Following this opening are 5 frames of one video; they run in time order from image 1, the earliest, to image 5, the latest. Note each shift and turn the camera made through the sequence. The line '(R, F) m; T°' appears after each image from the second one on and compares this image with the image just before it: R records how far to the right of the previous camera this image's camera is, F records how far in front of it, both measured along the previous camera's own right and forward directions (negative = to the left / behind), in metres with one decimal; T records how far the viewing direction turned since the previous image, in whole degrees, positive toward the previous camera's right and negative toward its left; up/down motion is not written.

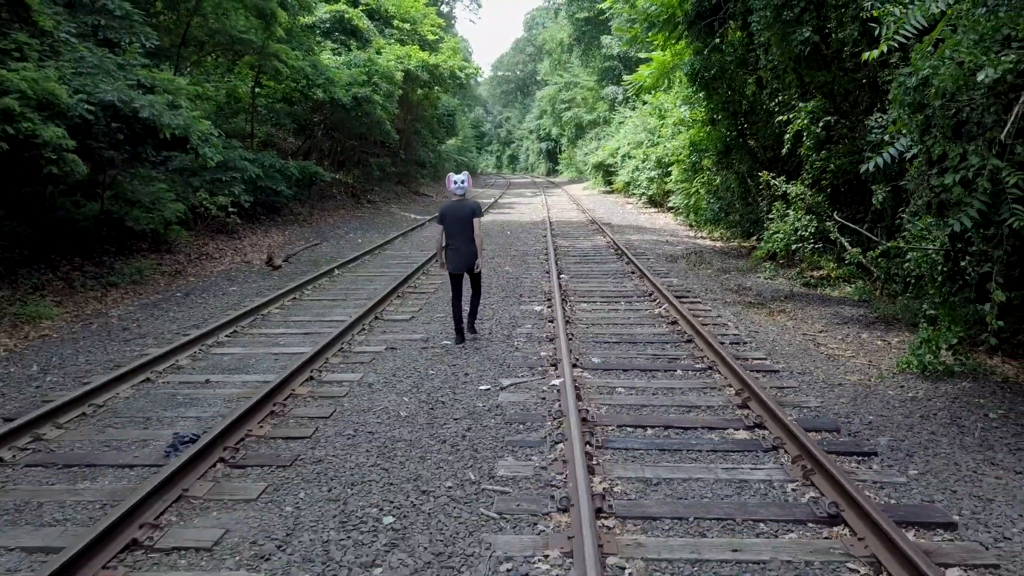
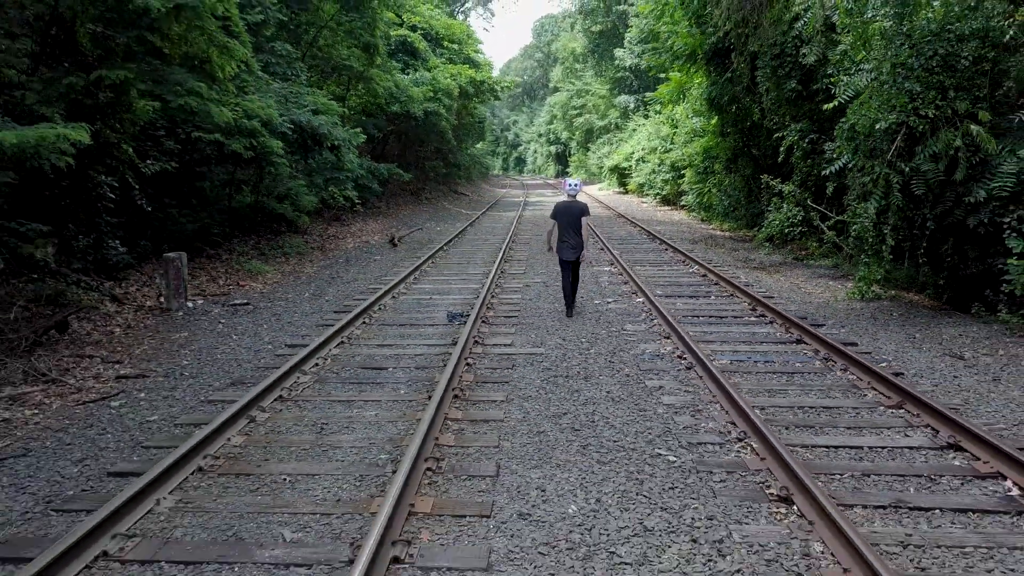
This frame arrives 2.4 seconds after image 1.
(-1.4, -3.5) m; 0°
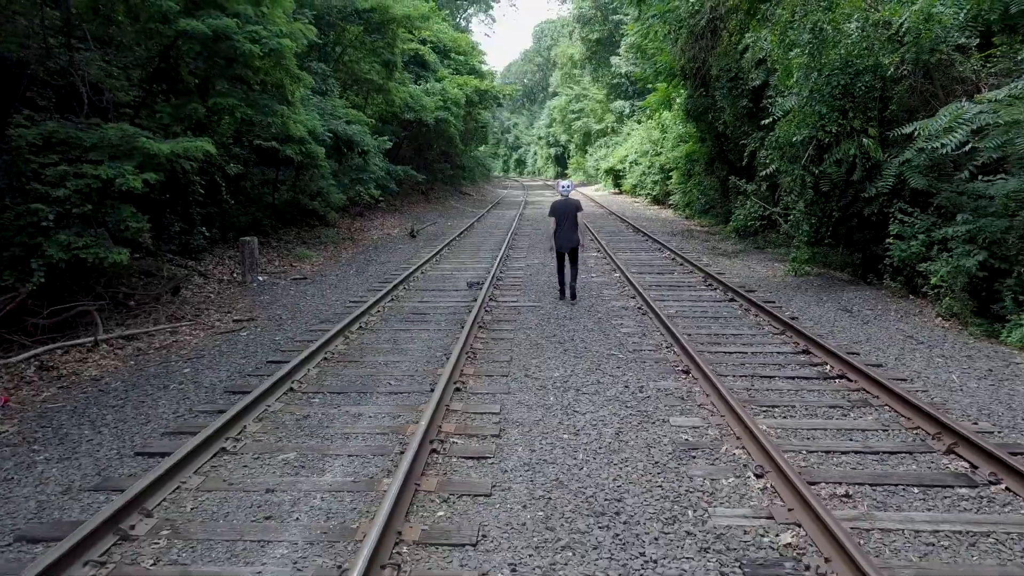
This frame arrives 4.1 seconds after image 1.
(-0.1, -2.3) m; 0°
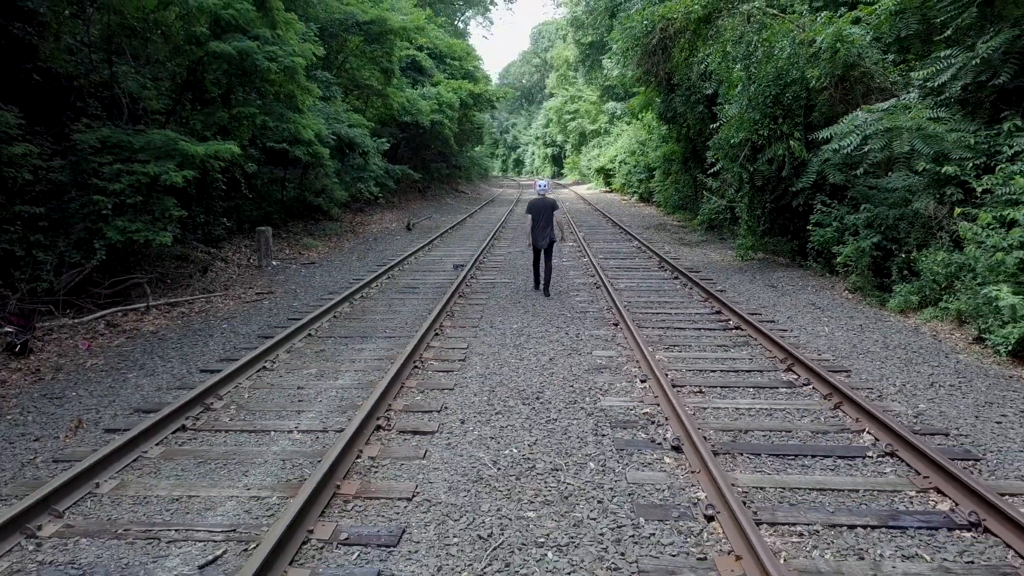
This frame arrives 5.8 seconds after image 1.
(+0.4, -1.6) m; 0°
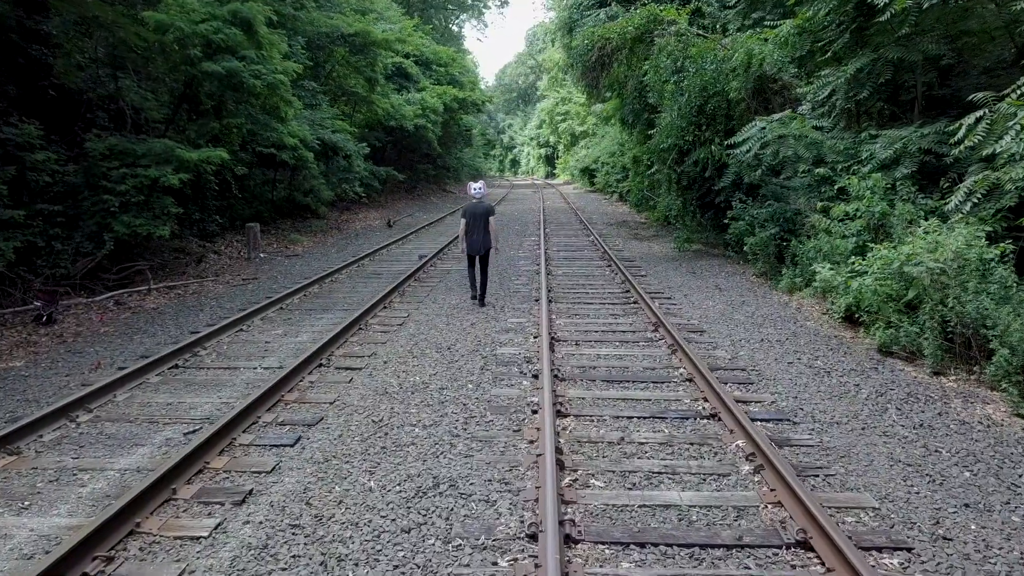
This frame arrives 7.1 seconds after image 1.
(+0.9, -1.5) m; 0°
